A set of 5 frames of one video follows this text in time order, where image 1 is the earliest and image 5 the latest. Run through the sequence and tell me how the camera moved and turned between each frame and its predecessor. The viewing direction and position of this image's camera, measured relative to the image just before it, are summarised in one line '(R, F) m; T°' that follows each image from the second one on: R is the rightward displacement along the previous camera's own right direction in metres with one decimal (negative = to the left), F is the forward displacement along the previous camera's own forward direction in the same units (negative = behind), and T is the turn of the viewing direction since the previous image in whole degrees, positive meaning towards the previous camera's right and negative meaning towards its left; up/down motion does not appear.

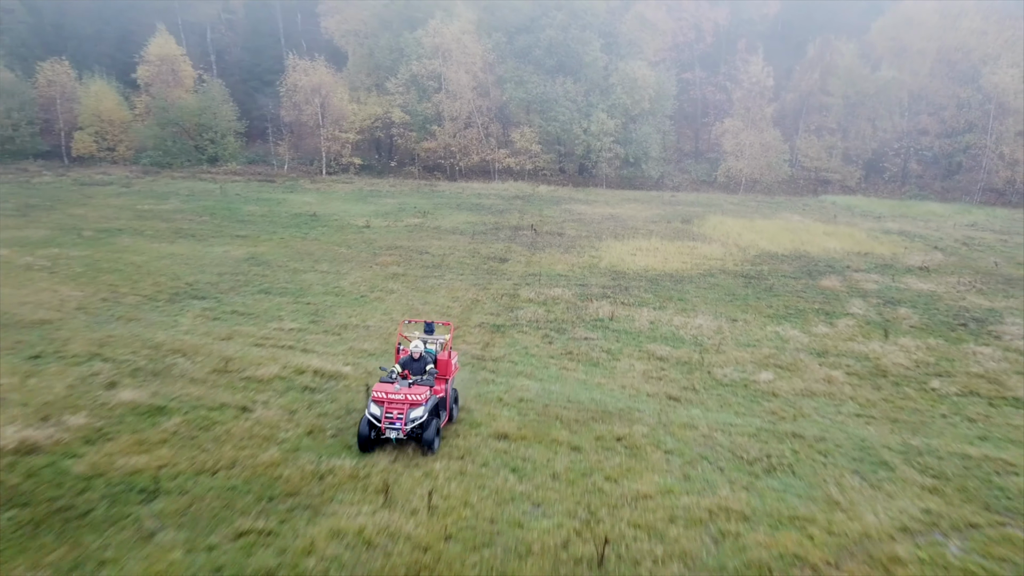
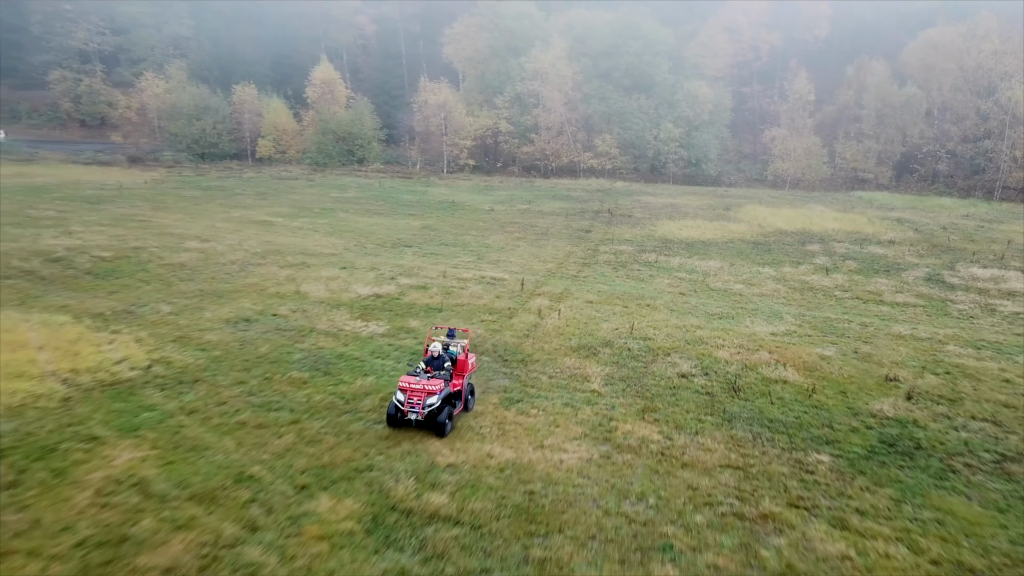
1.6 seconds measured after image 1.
(-0.1, -8.1) m; -6°
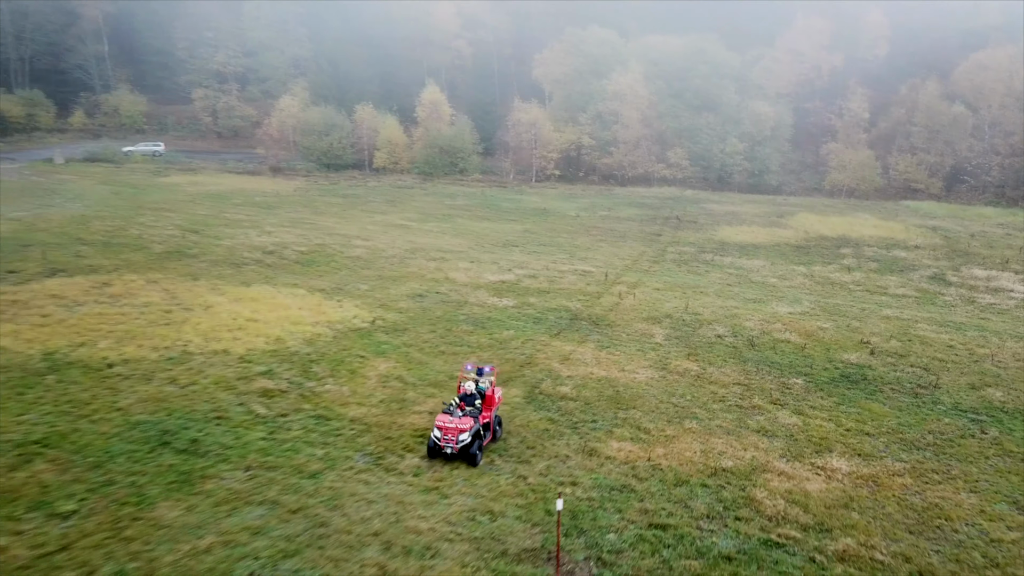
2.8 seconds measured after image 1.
(-0.4, -5.9) m; -5°
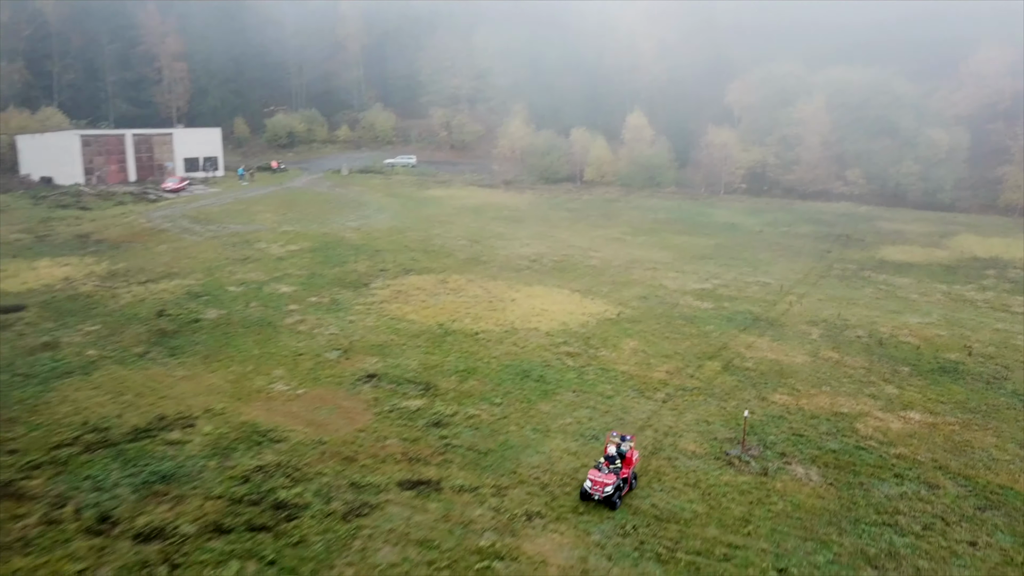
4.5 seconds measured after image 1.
(-0.9, -9.5) m; -12°
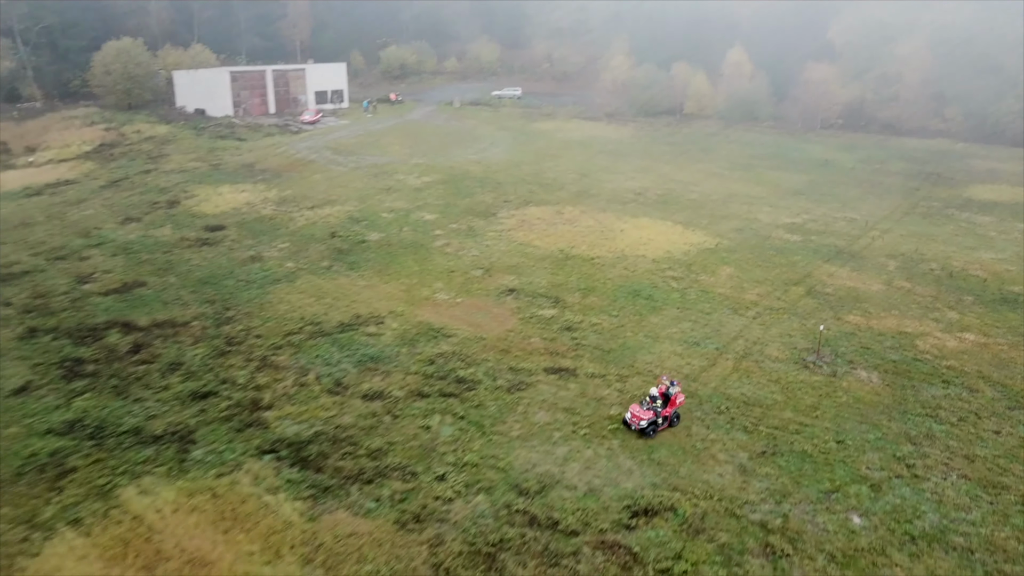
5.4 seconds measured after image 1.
(-1.0, -4.6) m; -6°
